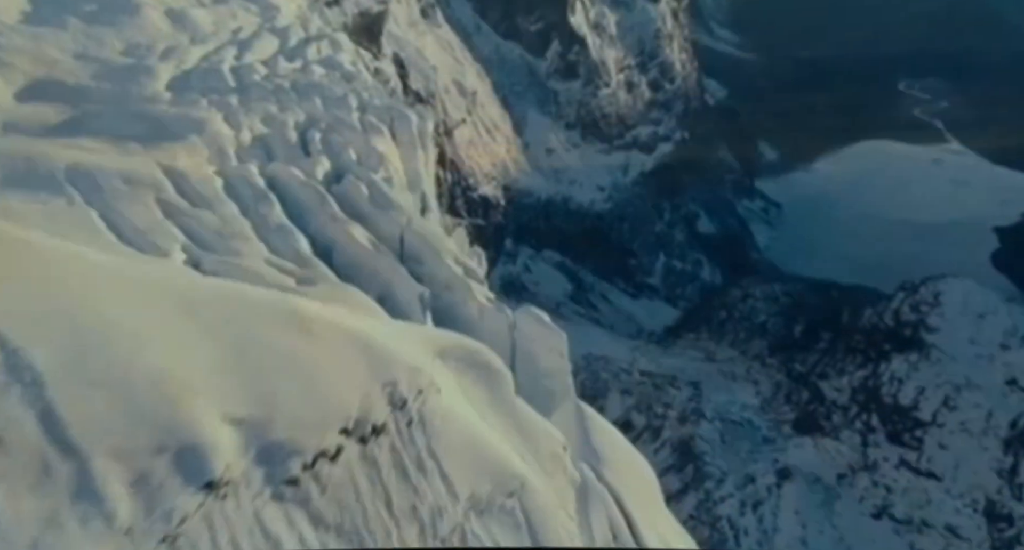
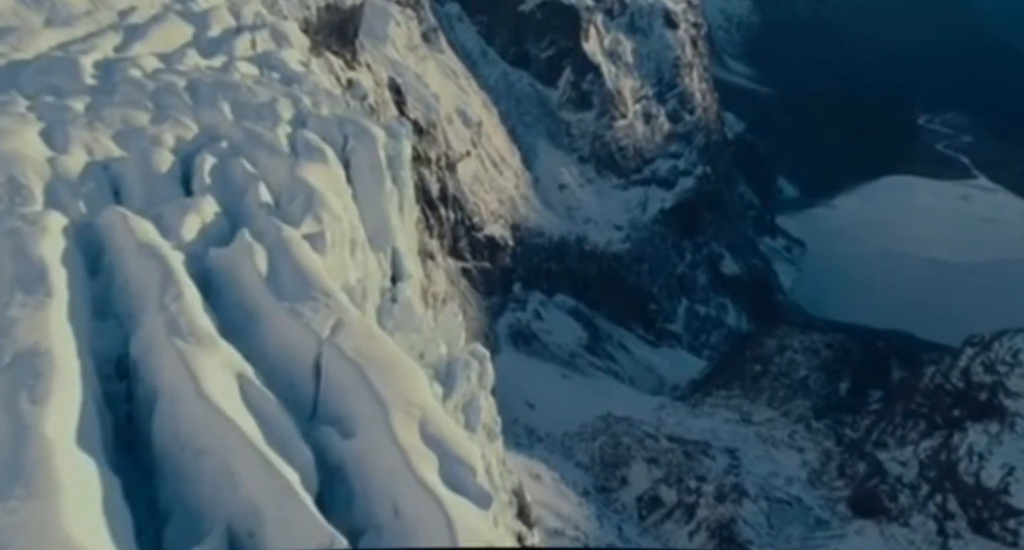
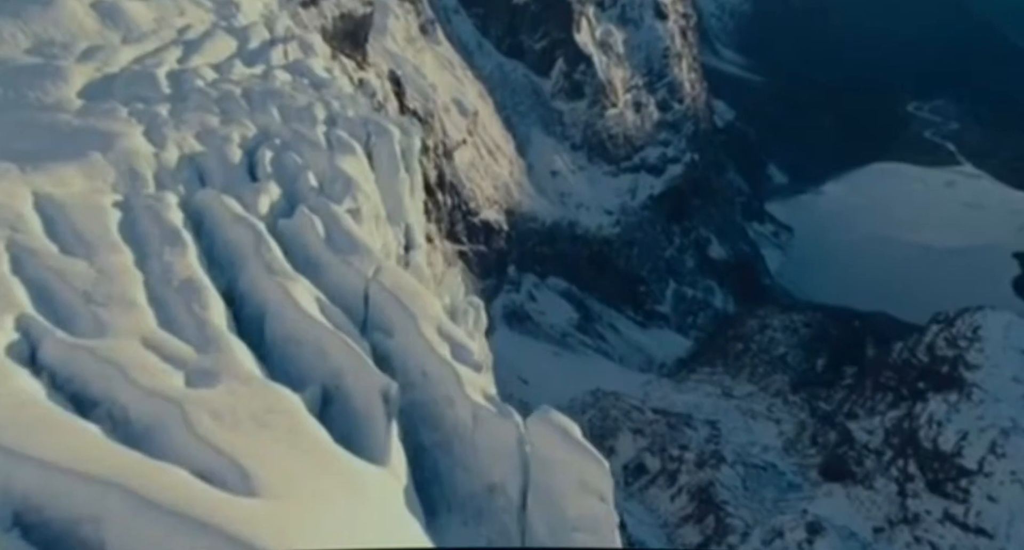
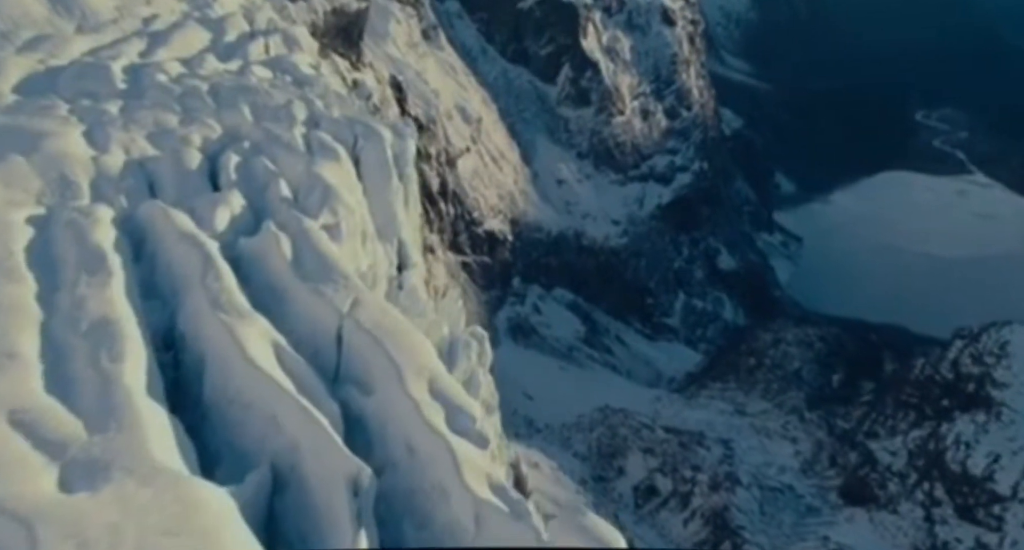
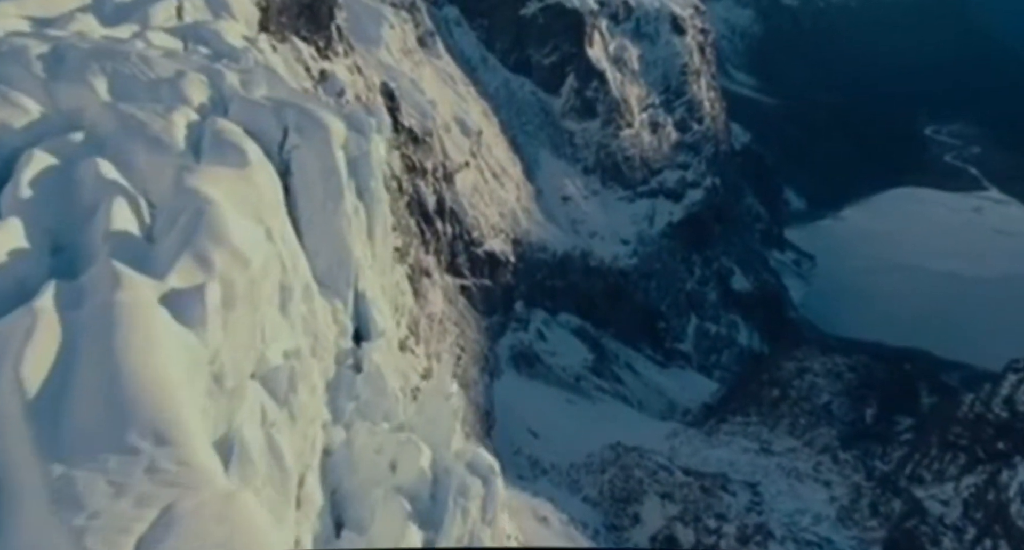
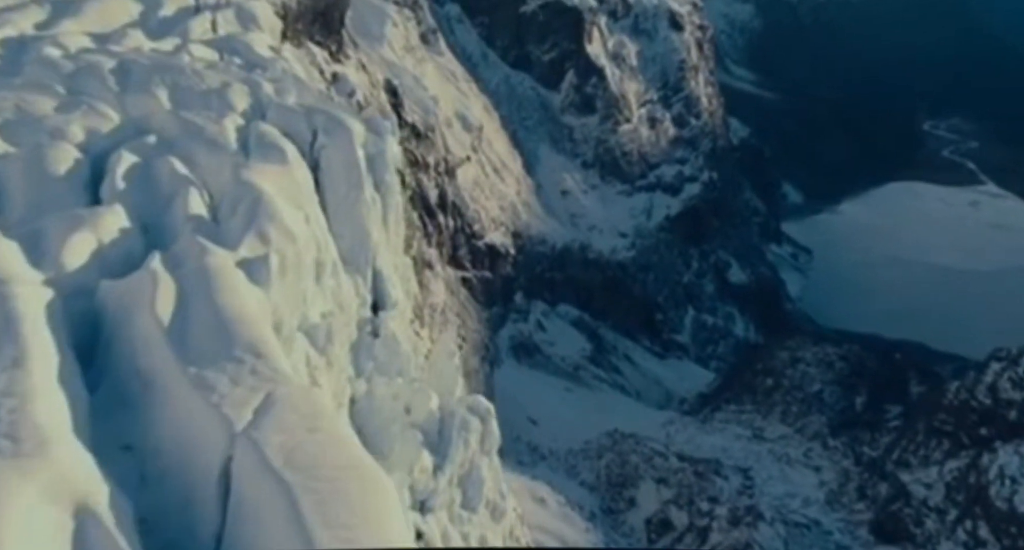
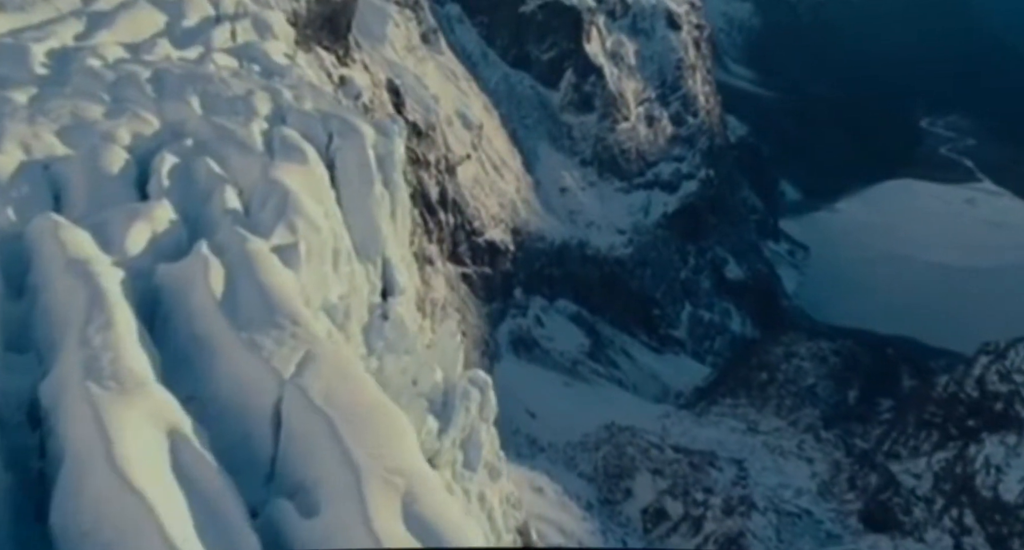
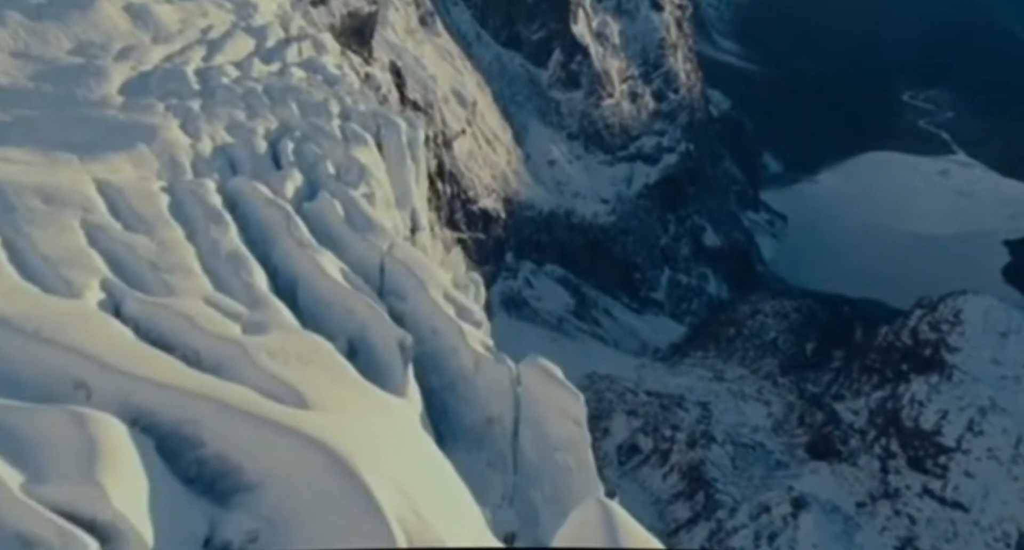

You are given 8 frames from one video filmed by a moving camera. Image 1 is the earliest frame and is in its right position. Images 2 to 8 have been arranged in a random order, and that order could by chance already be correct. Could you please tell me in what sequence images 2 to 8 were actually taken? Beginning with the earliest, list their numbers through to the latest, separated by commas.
8, 3, 4, 2, 7, 6, 5
